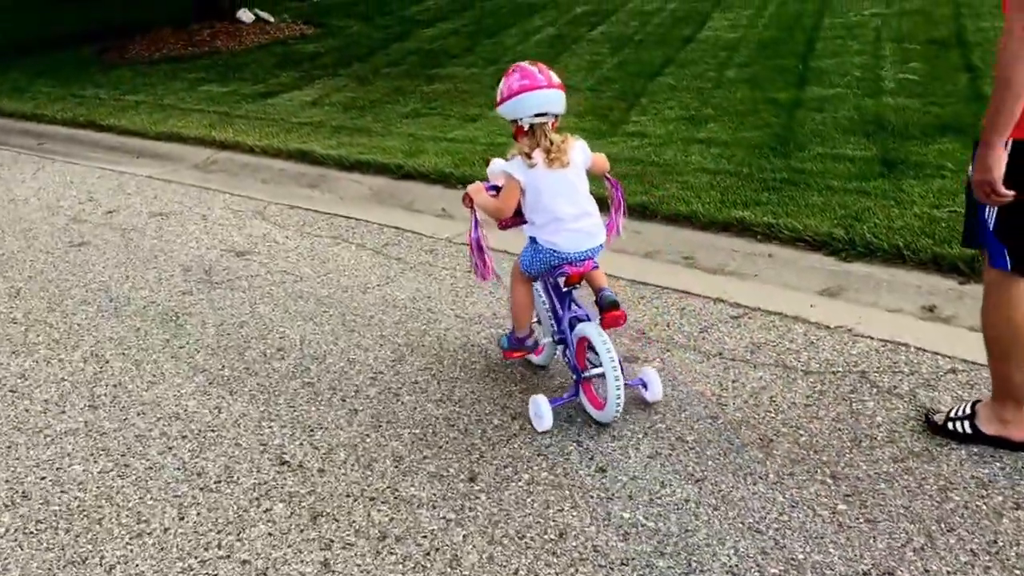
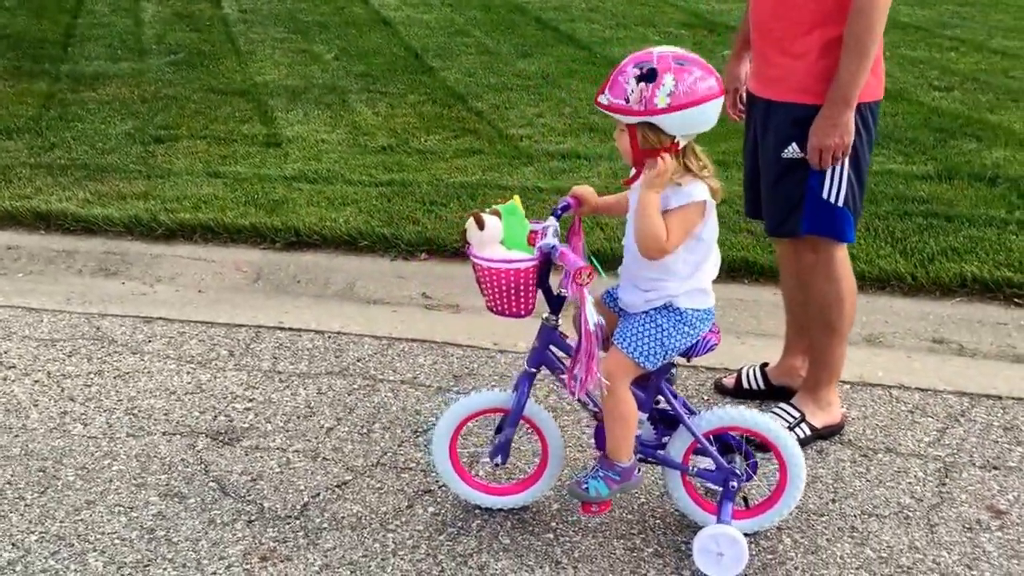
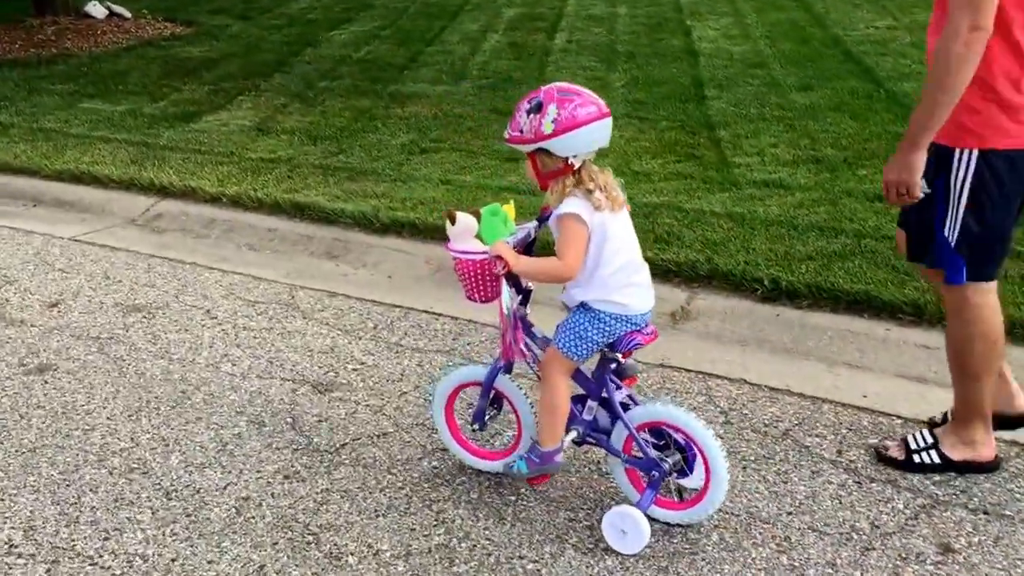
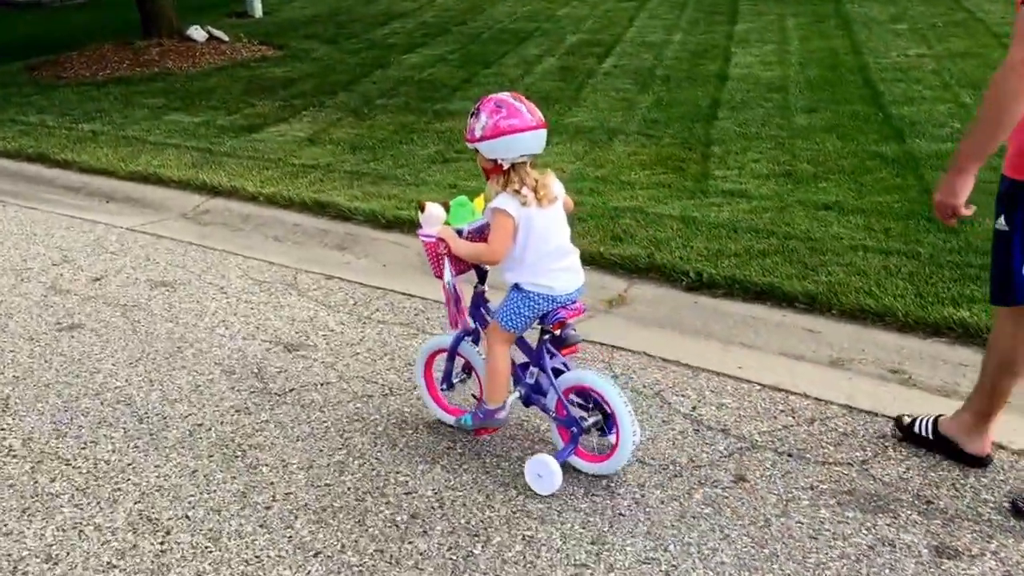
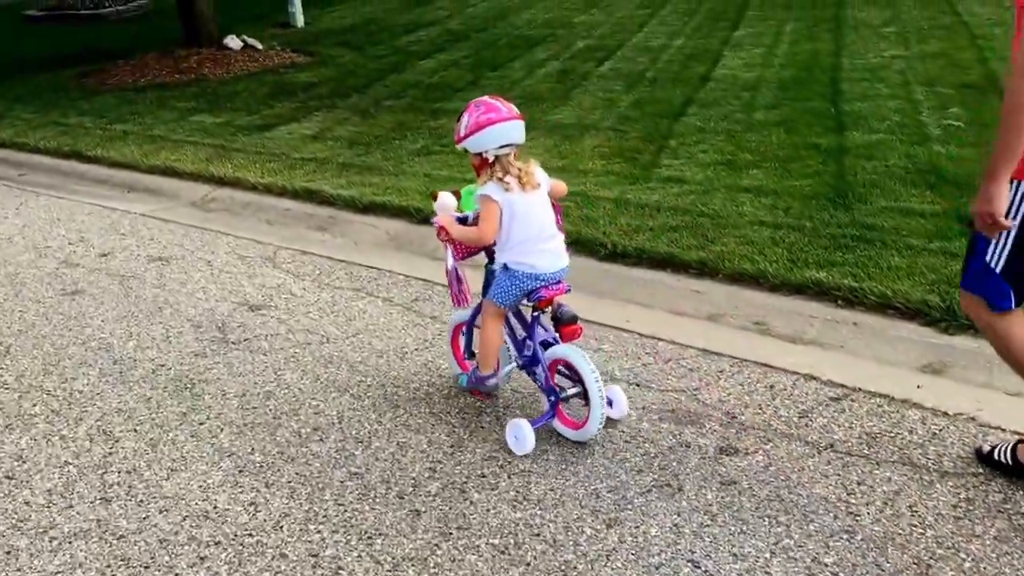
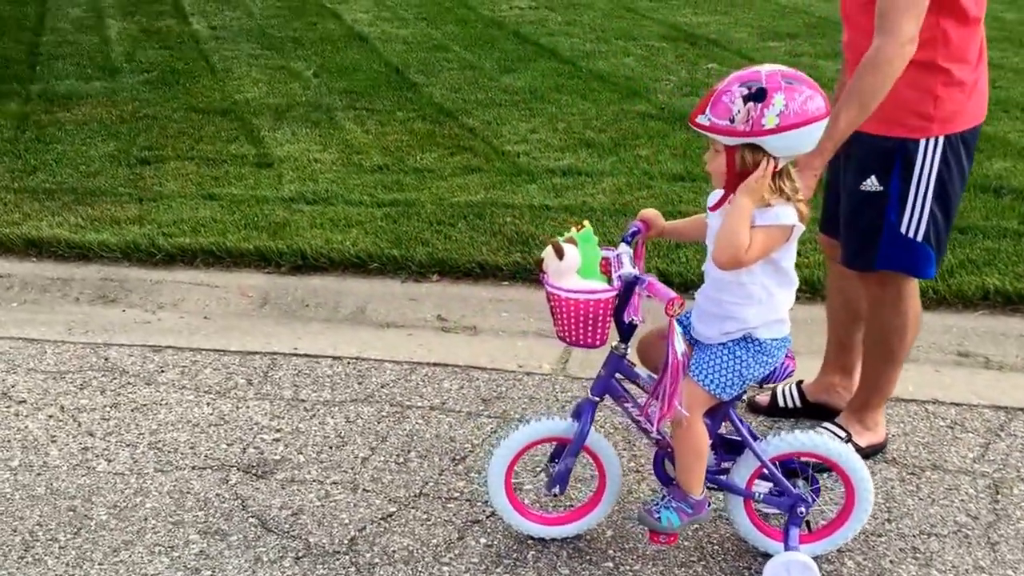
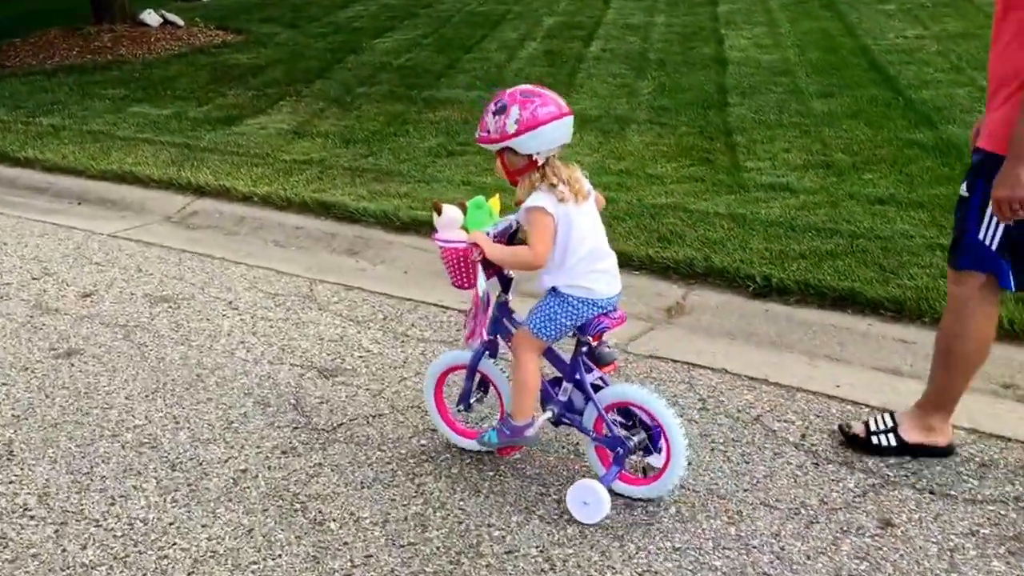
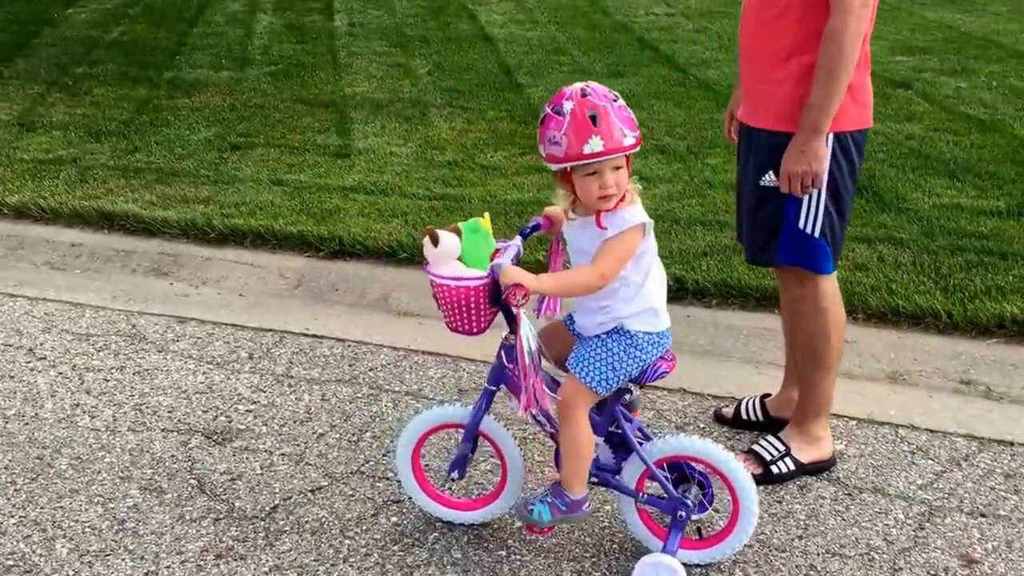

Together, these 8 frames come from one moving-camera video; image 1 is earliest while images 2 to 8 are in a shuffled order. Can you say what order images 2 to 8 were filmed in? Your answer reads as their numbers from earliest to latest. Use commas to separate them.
5, 4, 7, 3, 8, 2, 6
